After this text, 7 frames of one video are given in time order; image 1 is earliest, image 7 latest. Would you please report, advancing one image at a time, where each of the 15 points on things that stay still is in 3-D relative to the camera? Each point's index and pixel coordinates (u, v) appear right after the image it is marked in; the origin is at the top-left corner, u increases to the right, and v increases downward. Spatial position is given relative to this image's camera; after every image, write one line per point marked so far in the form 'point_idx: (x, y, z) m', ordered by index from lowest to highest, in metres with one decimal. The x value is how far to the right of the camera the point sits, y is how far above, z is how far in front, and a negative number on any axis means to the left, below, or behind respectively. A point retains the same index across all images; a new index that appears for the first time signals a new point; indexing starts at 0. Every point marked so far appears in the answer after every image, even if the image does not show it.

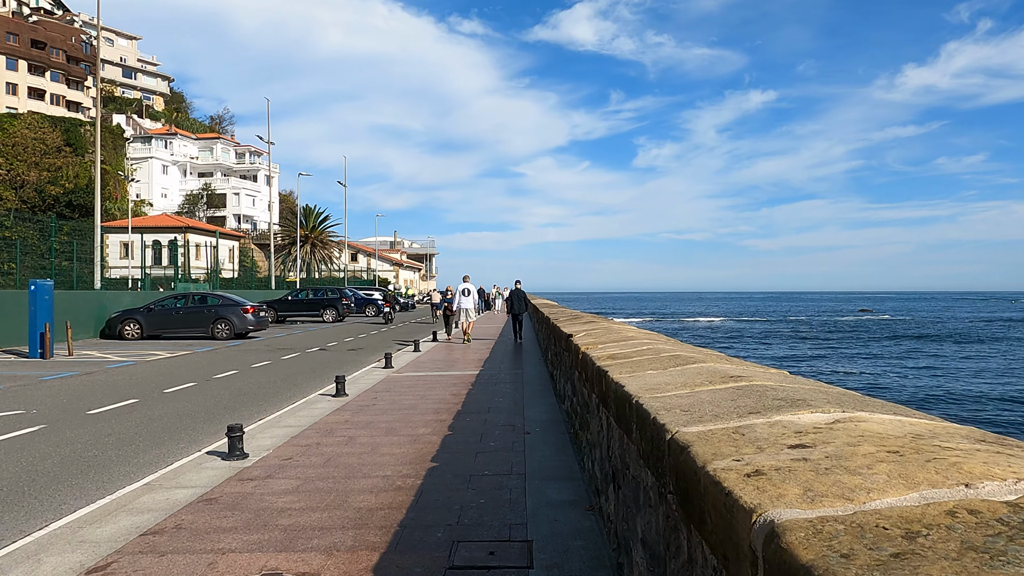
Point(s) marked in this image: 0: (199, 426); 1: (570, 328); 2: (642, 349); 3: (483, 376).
0: (-4.1, -1.8, +9.7) m
1: (+0.7, -0.5, +8.9) m
2: (+0.8, -0.4, +4.9) m
3: (-0.5, -1.6, +13.7) m
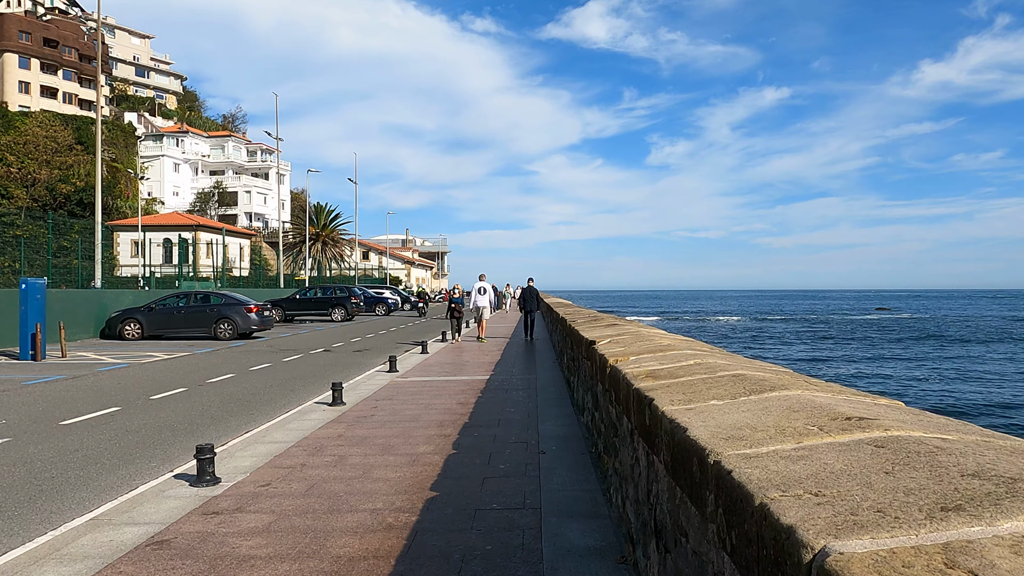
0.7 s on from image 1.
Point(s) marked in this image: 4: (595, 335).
0: (-3.9, -1.8, +8.8) m
1: (+0.8, -0.5, +7.9) m
2: (+0.9, -0.4, +3.9) m
3: (-0.3, -1.6, +12.7) m
4: (+0.8, -0.4, +7.3) m
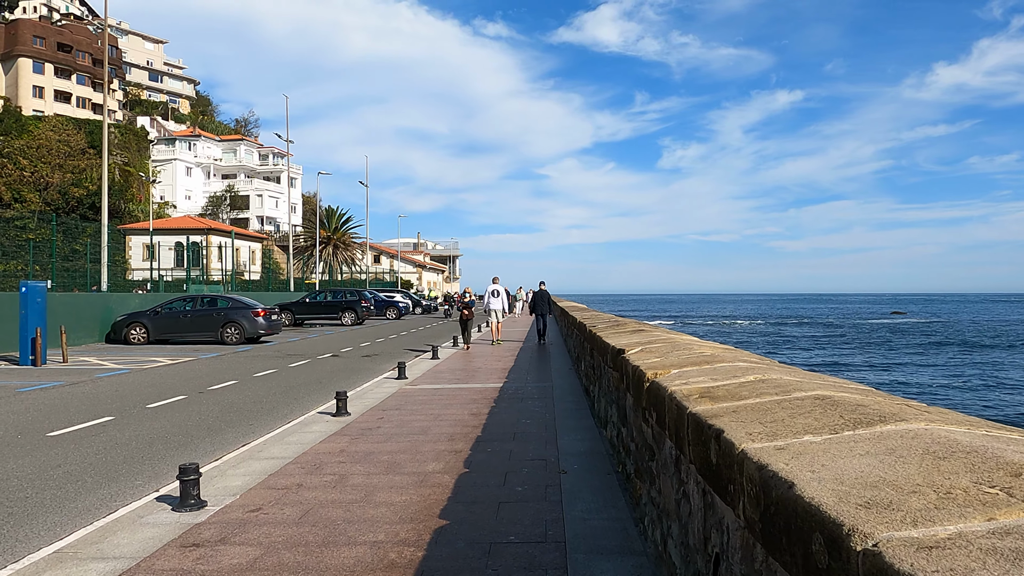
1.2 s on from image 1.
0: (-3.7, -1.8, +8.2) m
1: (+1.0, -0.5, +7.2) m
2: (+1.0, -0.4, +3.2) m
3: (-0.1, -1.6, +12.1) m
4: (+1.0, -0.5, +6.6) m
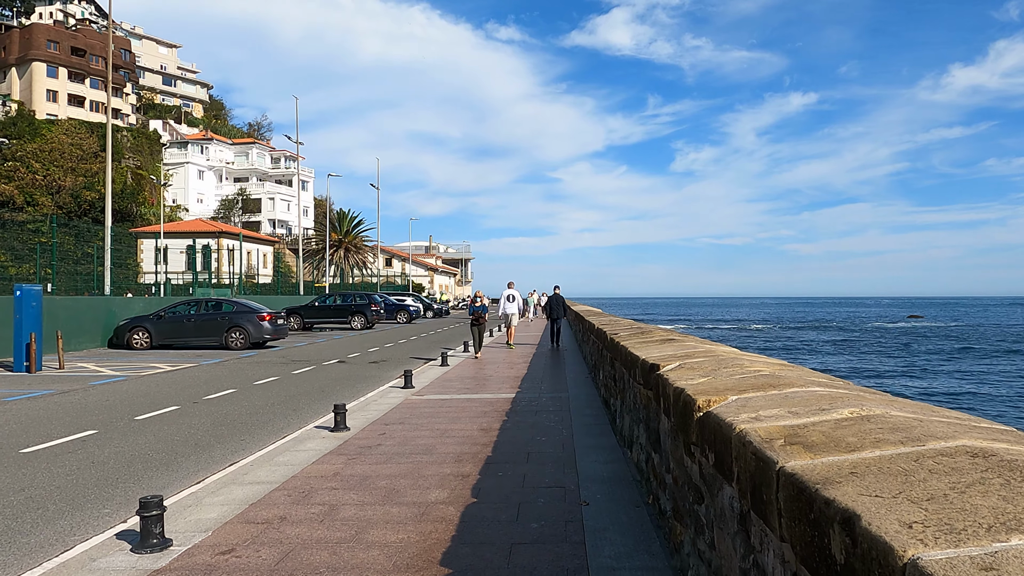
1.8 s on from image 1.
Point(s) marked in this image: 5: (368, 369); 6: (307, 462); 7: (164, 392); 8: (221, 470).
0: (-3.6, -1.8, +7.4) m
1: (+1.1, -0.5, +6.4) m
2: (+1.1, -0.4, +2.4) m
3: (+0.1, -1.7, +11.2) m
4: (+1.1, -0.5, +5.8) m
5: (-3.5, -2.0, +18.3) m
6: (-2.0, -1.7, +7.3) m
7: (-6.3, -1.9, +13.8) m
8: (-2.8, -1.8, +7.4) m
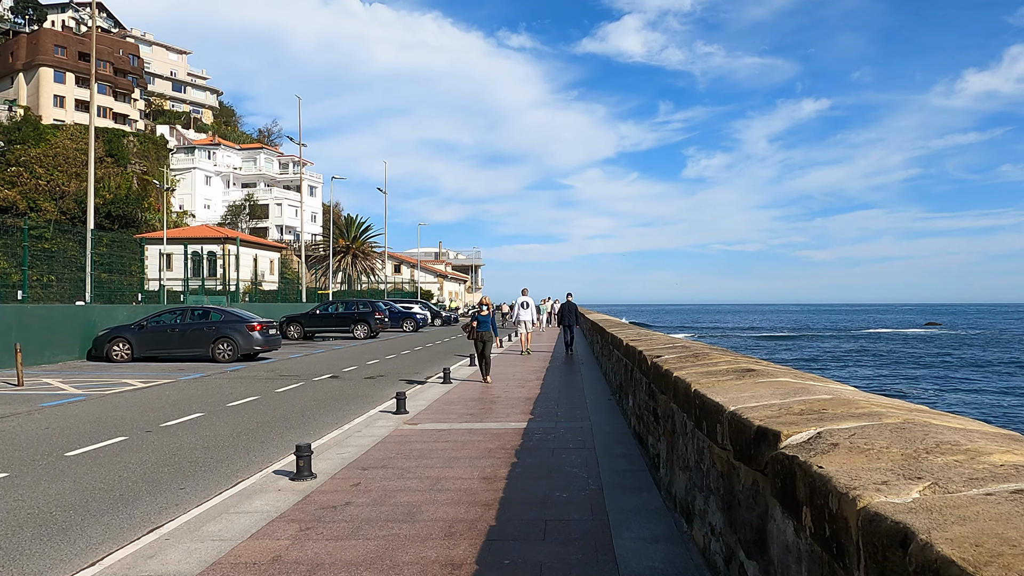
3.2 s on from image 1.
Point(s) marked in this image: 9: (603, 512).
0: (-3.5, -1.9, +5.5) m
1: (+1.2, -0.6, +4.4) m
2: (+1.1, -0.4, +0.4) m
3: (+0.3, -1.8, +9.3) m
4: (+1.1, -0.5, +3.8) m
5: (-3.2, -2.1, +16.3) m
6: (-1.9, -1.7, +5.3) m
7: (-6.2, -2.0, +11.9) m
8: (-2.8, -1.8, +5.4) m
9: (+0.7, -1.7, +5.8) m
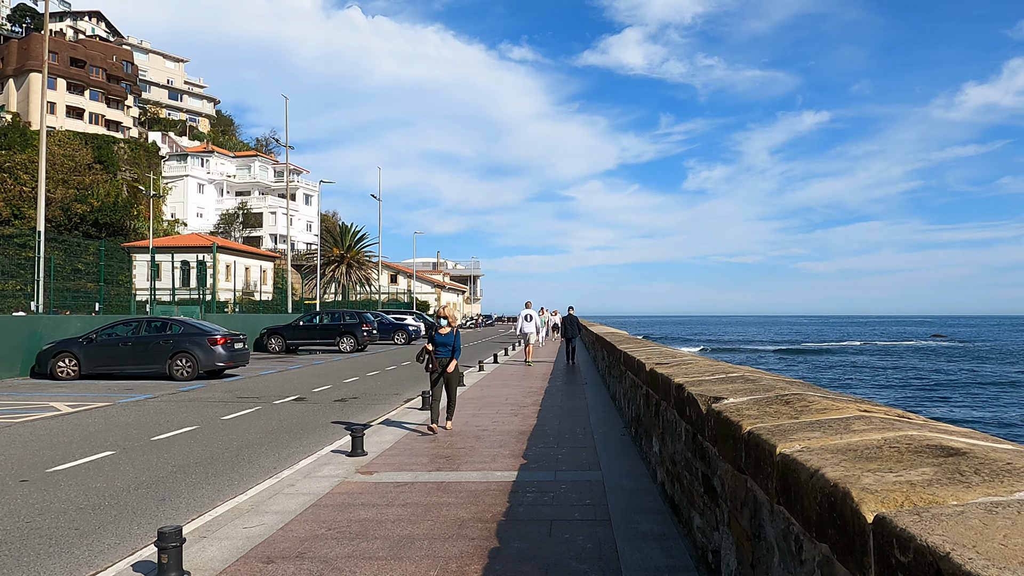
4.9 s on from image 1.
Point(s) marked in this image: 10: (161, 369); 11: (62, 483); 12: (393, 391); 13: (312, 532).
0: (-3.7, -1.9, +3.0) m
1: (+1.0, -0.5, +2.0) m
2: (+0.9, -0.4, -2.0) m
3: (+0.1, -1.8, +6.8) m
4: (+1.0, -0.5, +1.4) m
5: (-3.4, -2.3, +13.9) m
6: (-2.0, -1.7, +2.9) m
7: (-6.3, -2.1, +9.4) m
8: (-2.9, -1.8, +3.0) m
9: (+0.6, -1.7, +3.3) m
10: (-9.0, -2.1, +19.4) m
11: (-4.8, -2.0, +8.0) m
12: (-2.7, -2.3, +17.3) m
13: (-1.5, -1.8, +5.6) m
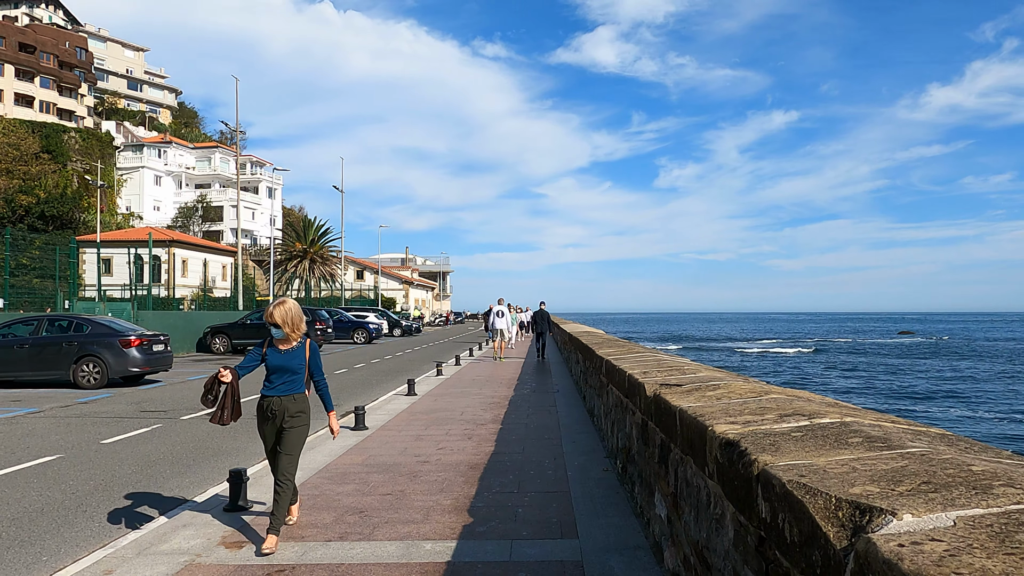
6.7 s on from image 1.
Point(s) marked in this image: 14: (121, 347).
0: (-3.9, -1.8, +0.5) m
1: (+0.8, -0.5, -0.4) m
2: (+0.8, -0.3, -4.4) m
3: (-0.3, -1.7, +4.4) m
4: (+0.8, -0.4, -1.0) m
5: (-4.0, -2.1, +11.3) m
6: (-2.3, -1.6, +0.4) m
7: (-6.8, -2.0, +6.8) m
8: (-3.2, -1.7, +0.5) m
9: (+0.3, -1.6, +0.9) m
10: (-9.8, -1.9, +16.7) m
11: (-5.2, -1.9, +5.4) m
12: (-3.5, -2.2, +14.8) m
13: (-1.9, -1.7, +3.1) m
14: (-8.7, -1.3, +17.0) m
